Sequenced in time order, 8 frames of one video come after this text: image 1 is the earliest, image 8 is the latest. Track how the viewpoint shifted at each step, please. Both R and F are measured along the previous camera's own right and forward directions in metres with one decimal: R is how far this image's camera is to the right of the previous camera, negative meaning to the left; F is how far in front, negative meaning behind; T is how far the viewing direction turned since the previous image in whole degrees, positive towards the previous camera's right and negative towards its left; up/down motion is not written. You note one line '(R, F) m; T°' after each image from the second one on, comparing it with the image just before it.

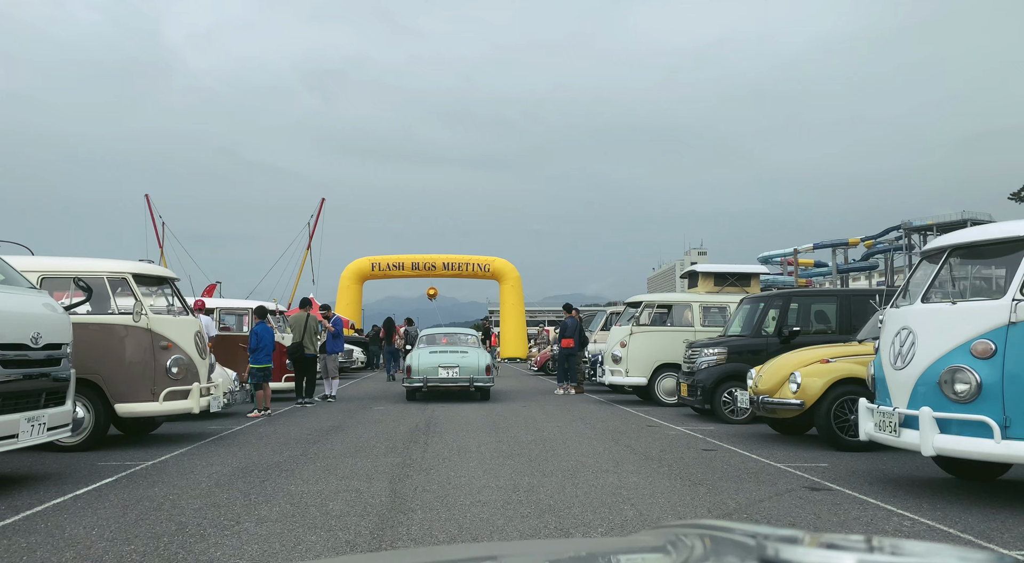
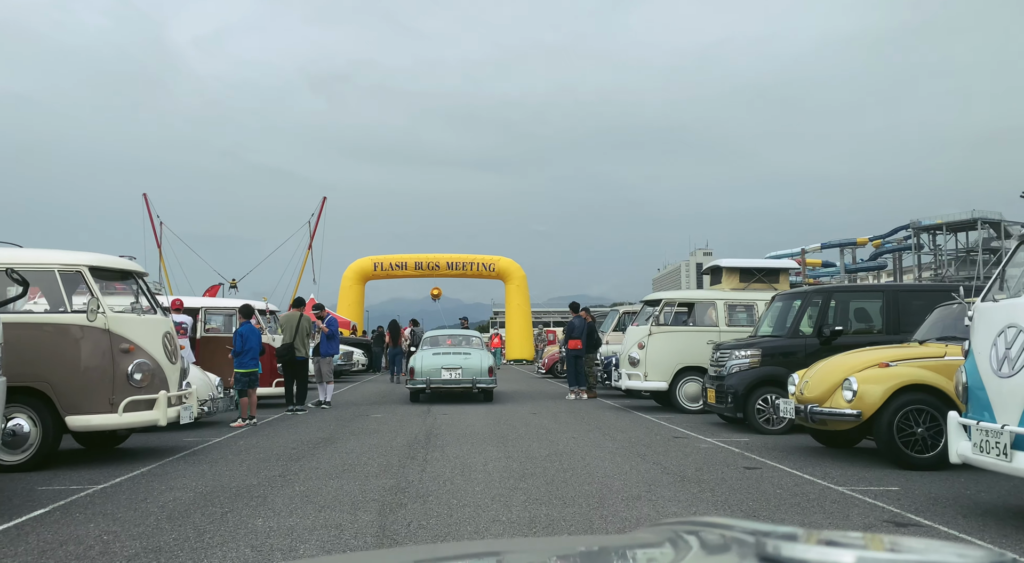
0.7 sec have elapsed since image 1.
(-0.1, +1.1) m; 0°
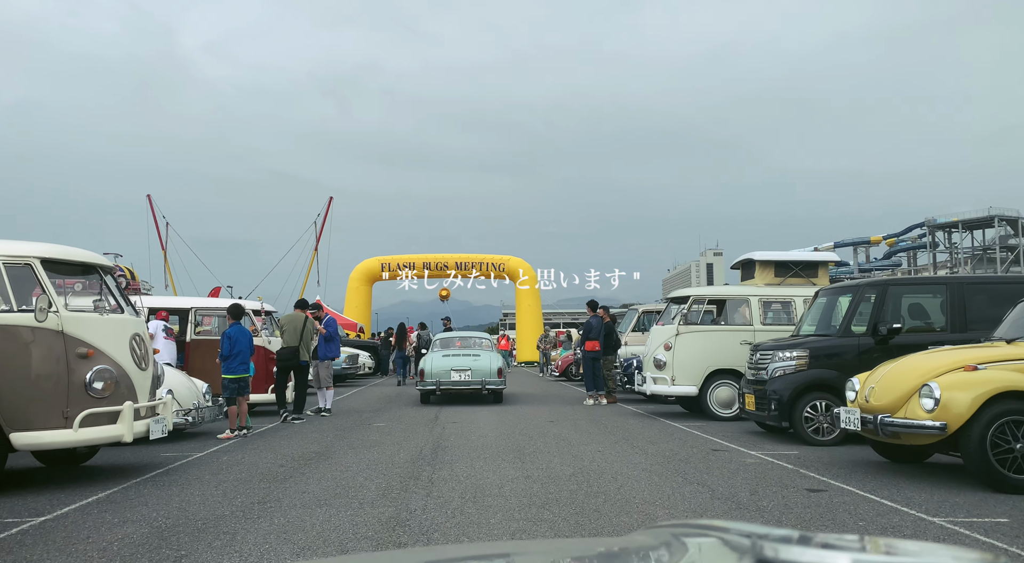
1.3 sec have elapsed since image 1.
(-0.1, +1.1) m; -1°
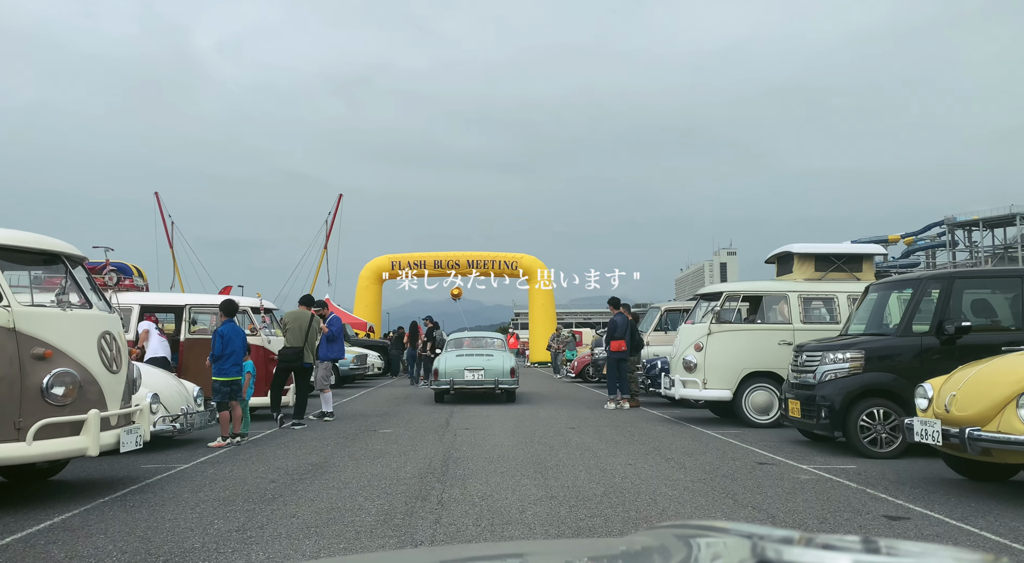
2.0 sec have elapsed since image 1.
(-0.1, +0.9) m; -1°
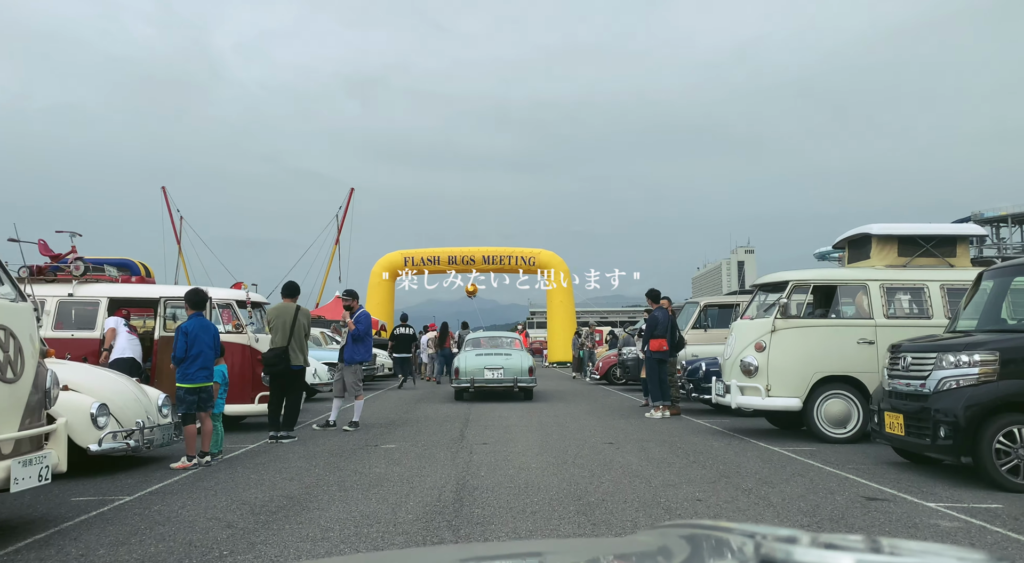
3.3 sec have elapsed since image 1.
(-0.1, +1.7) m; -1°
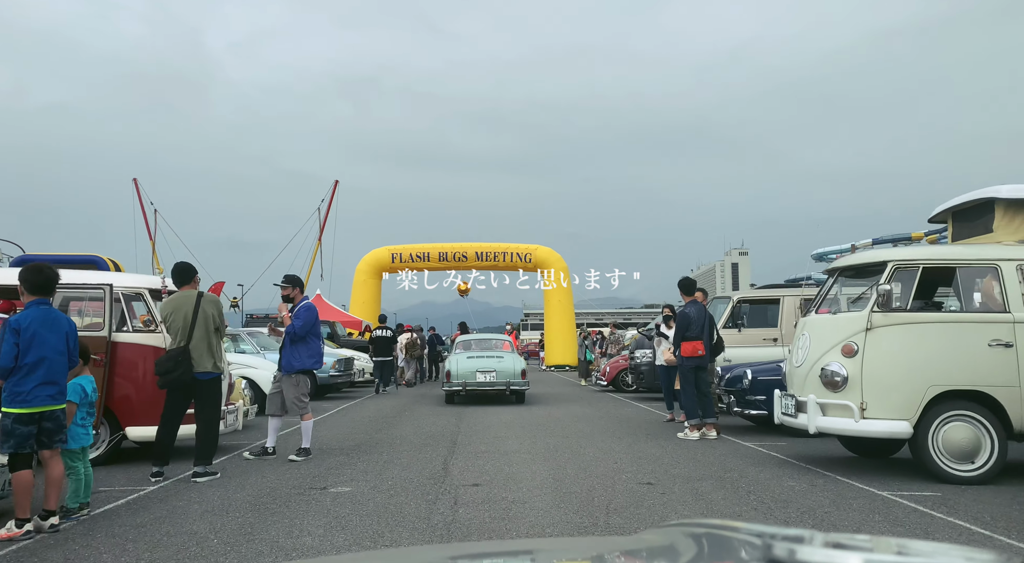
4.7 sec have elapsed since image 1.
(-0.1, +2.5) m; +1°
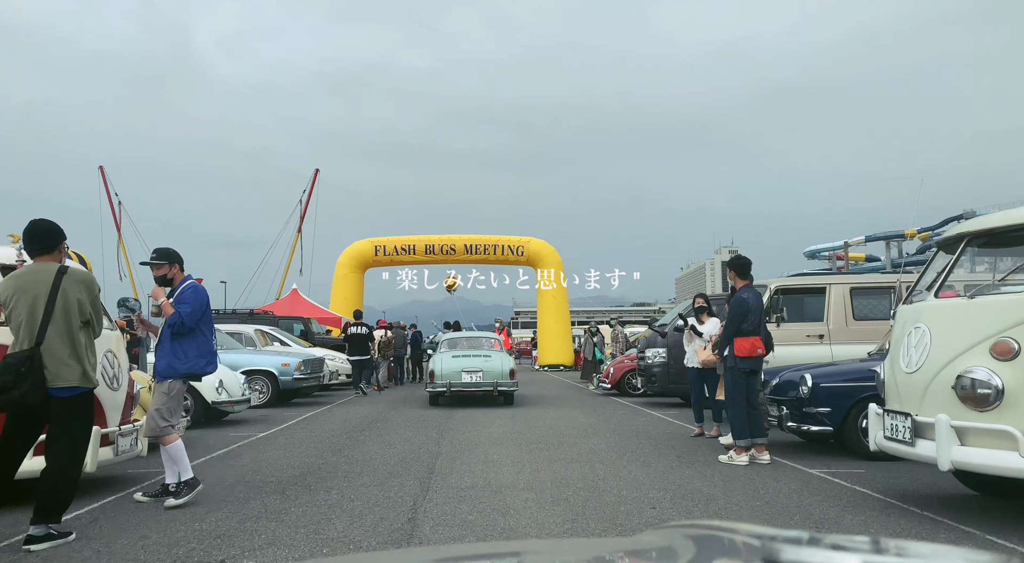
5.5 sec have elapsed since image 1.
(-0.1, +2.3) m; +1°
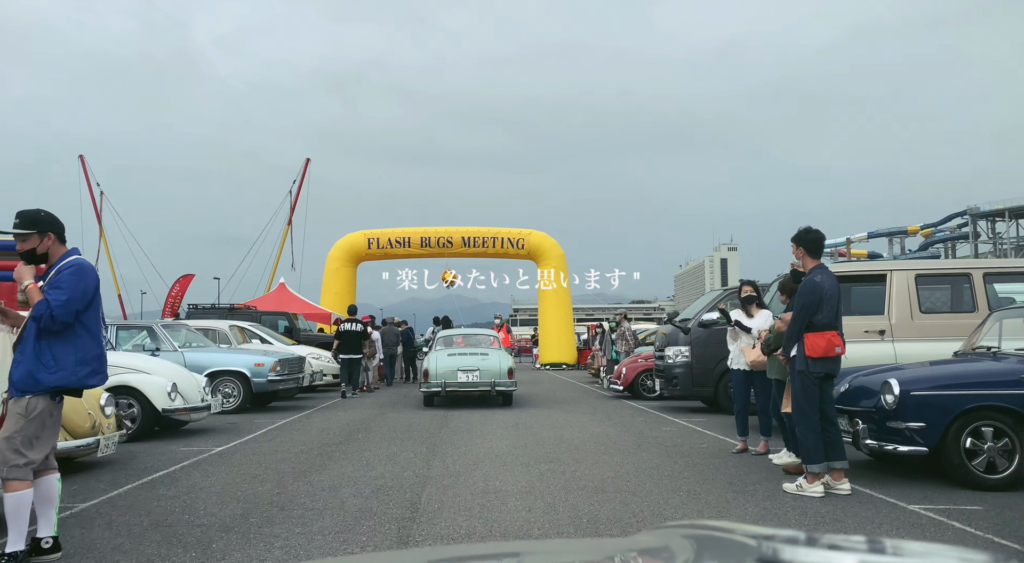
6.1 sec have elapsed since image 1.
(-0.1, +1.7) m; 0°
